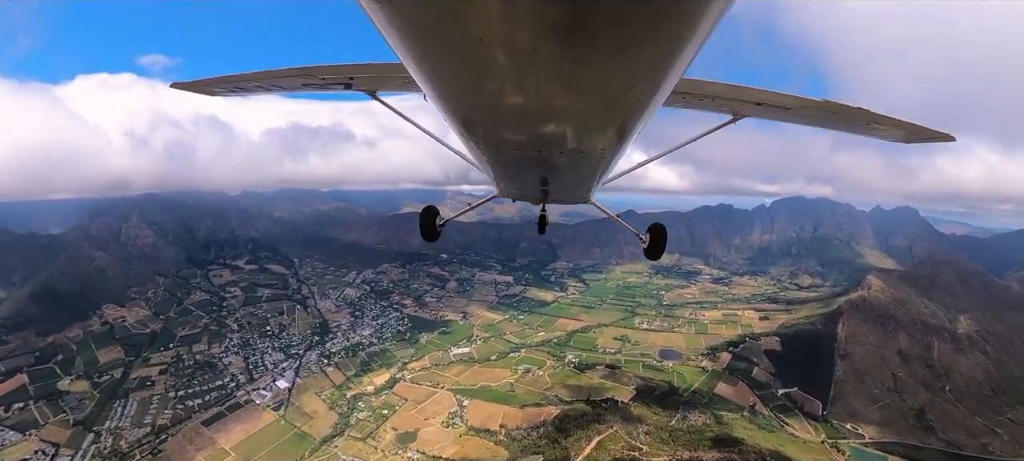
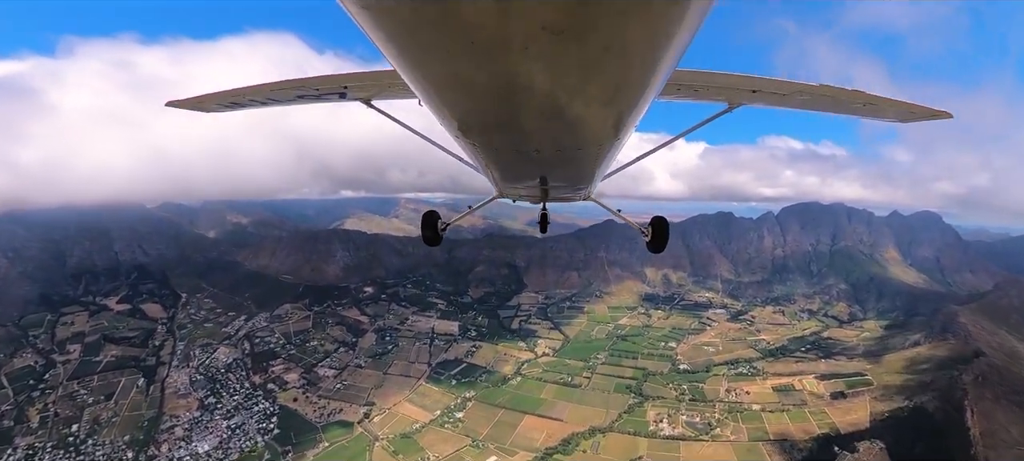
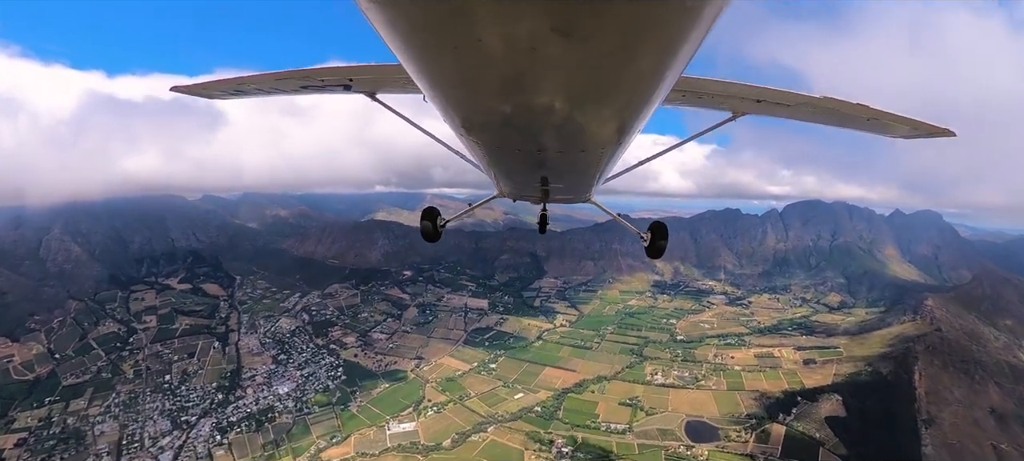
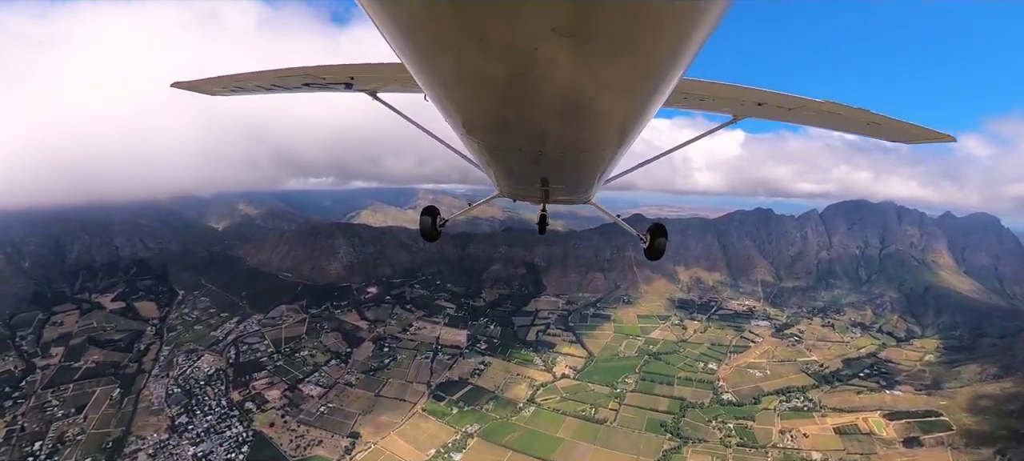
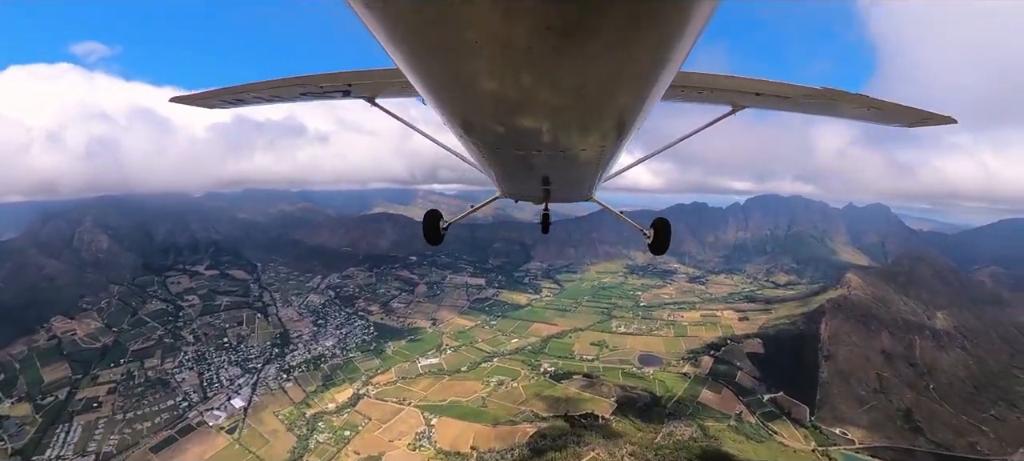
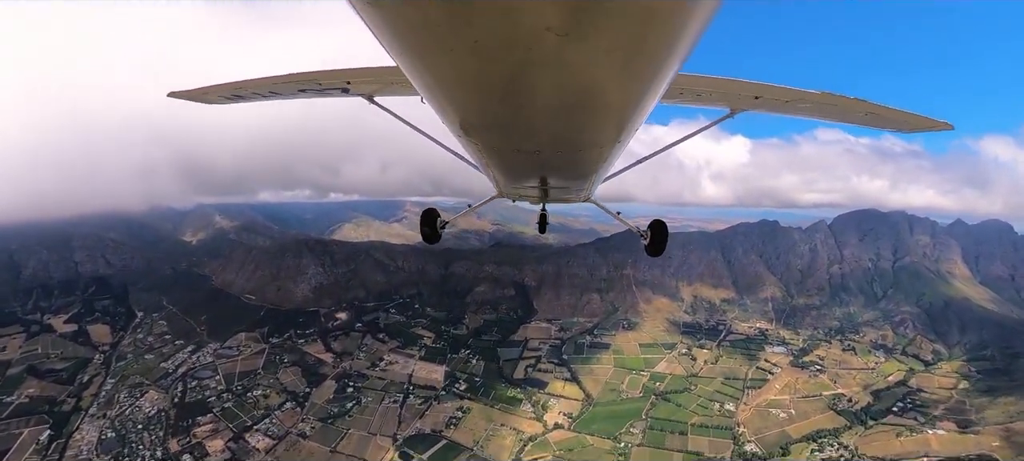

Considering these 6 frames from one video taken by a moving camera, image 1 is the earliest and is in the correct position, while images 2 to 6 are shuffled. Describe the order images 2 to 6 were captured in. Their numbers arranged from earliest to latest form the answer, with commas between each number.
5, 3, 2, 4, 6
